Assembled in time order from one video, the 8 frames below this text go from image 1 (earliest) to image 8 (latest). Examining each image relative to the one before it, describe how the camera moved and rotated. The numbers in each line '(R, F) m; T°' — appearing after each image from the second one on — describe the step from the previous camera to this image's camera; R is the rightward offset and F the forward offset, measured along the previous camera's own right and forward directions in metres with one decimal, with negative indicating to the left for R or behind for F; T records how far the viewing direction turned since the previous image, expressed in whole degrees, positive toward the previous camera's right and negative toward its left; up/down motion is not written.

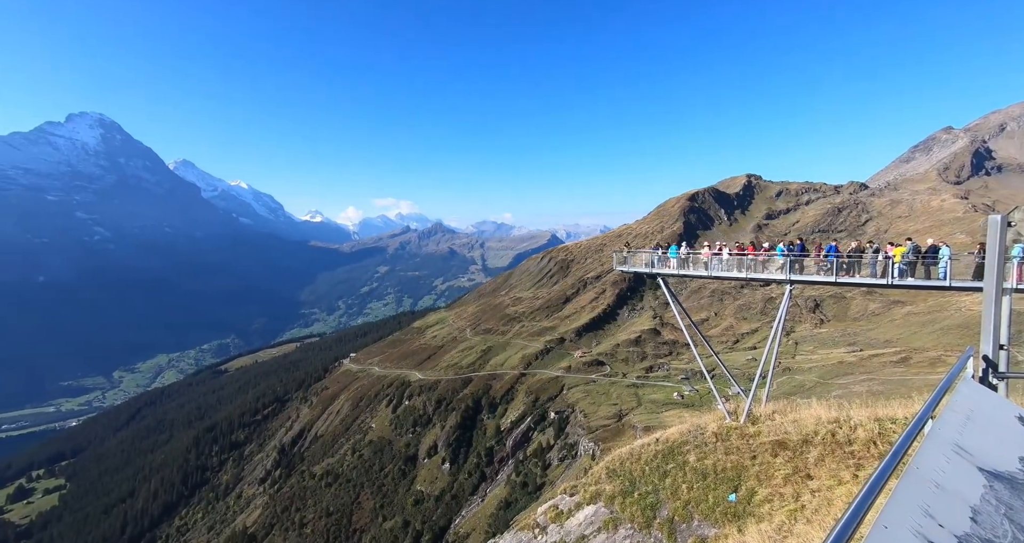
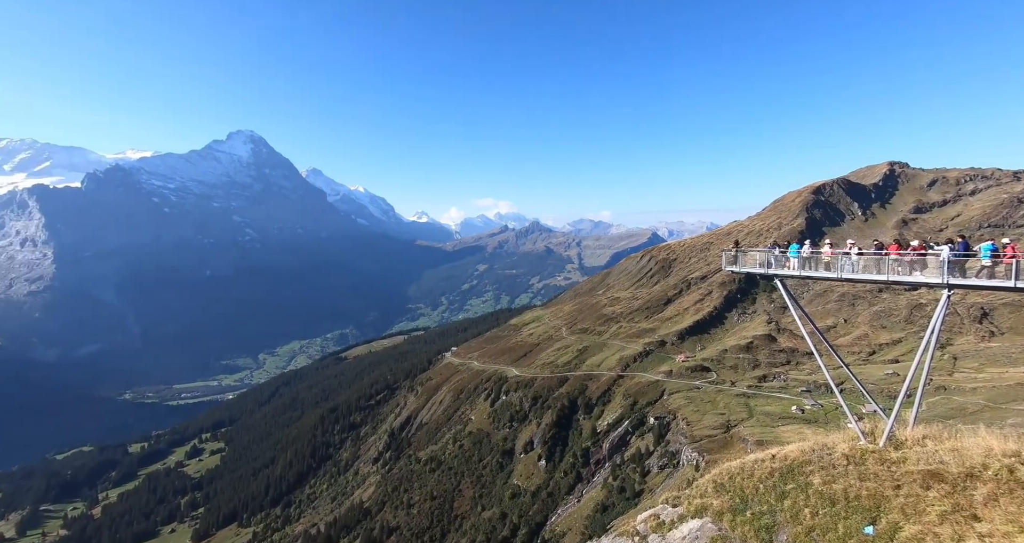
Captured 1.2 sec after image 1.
(-0.1, +0.4) m; -10°
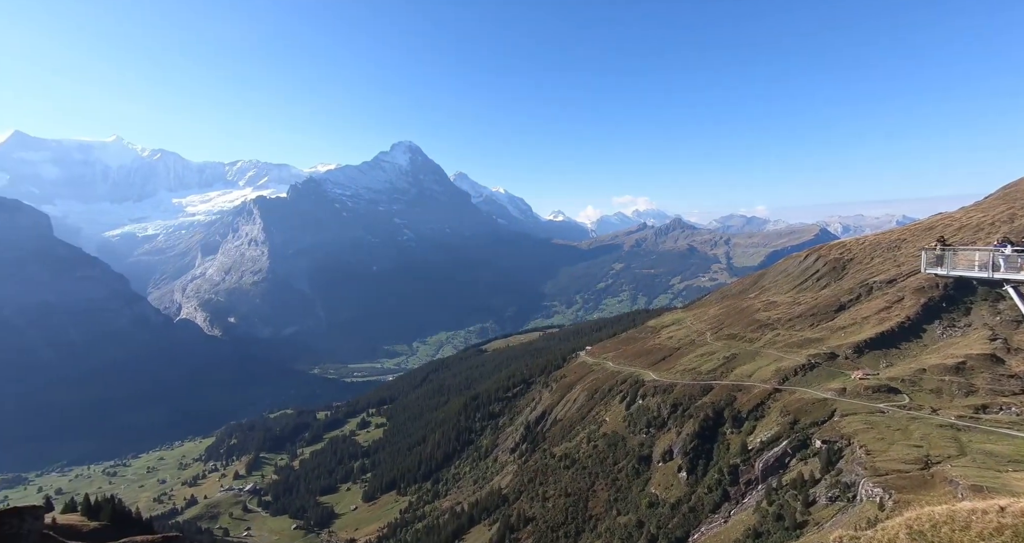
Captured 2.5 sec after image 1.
(-0.3, +1.0) m; -14°
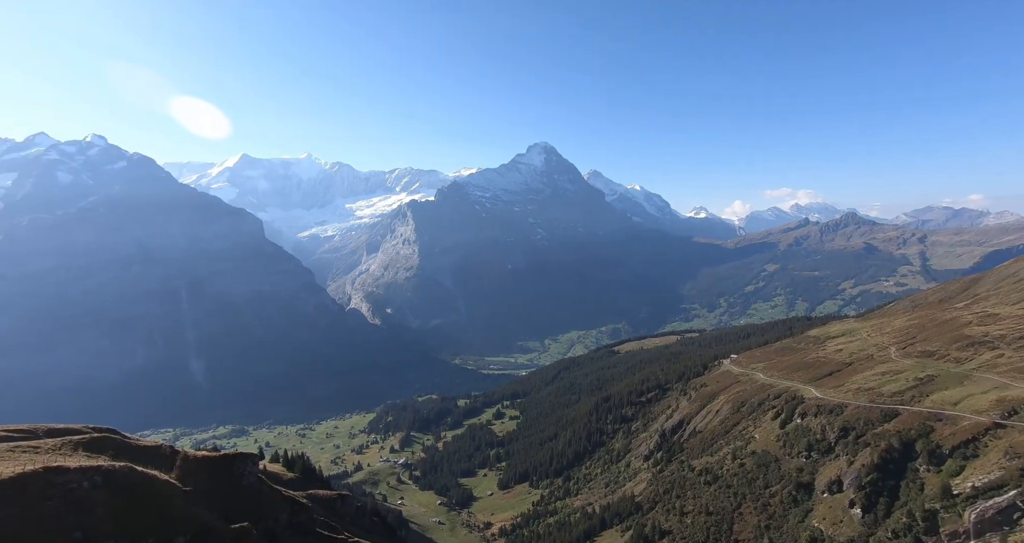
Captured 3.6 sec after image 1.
(-0.5, +2.0) m; -13°
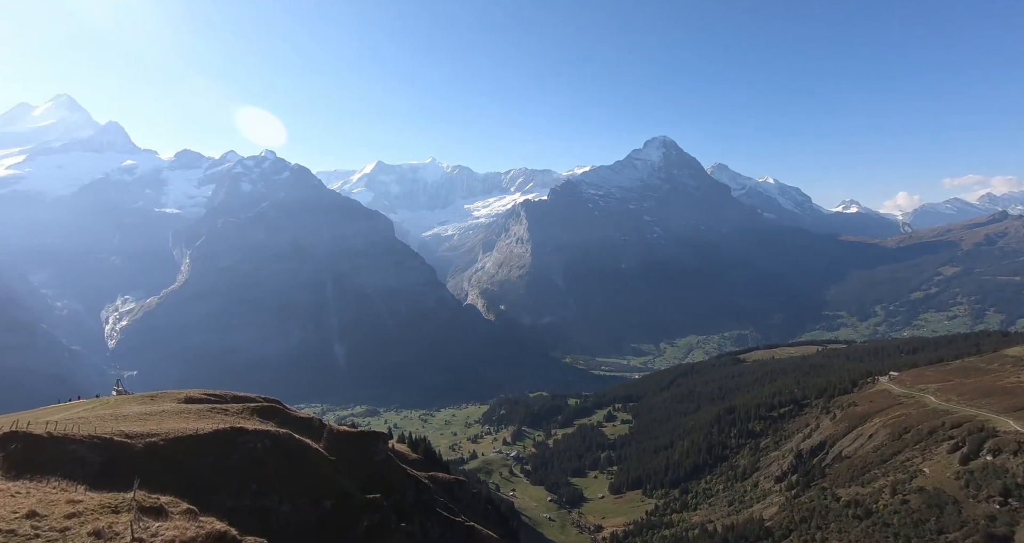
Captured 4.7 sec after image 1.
(-0.7, +3.0) m; -11°
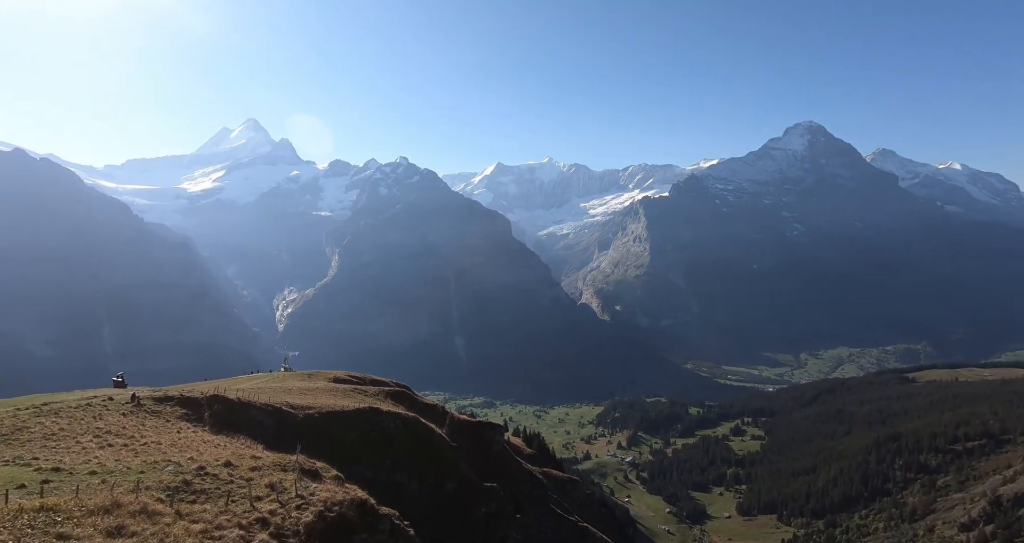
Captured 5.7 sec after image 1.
(-1.3, +5.4) m; -12°
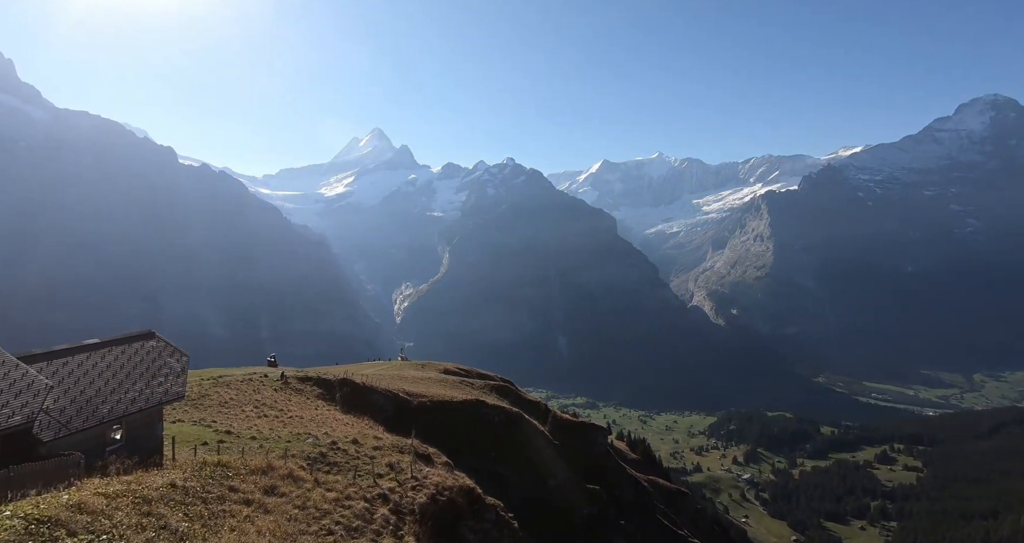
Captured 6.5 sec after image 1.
(-1.9, +8.5) m; -10°
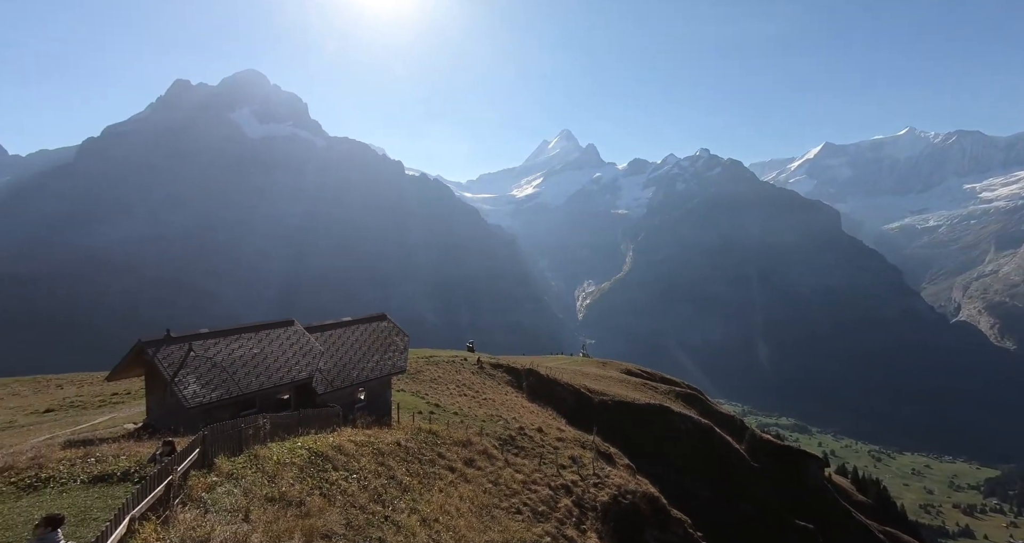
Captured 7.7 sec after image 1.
(-8.9, +30.8) m; -18°
